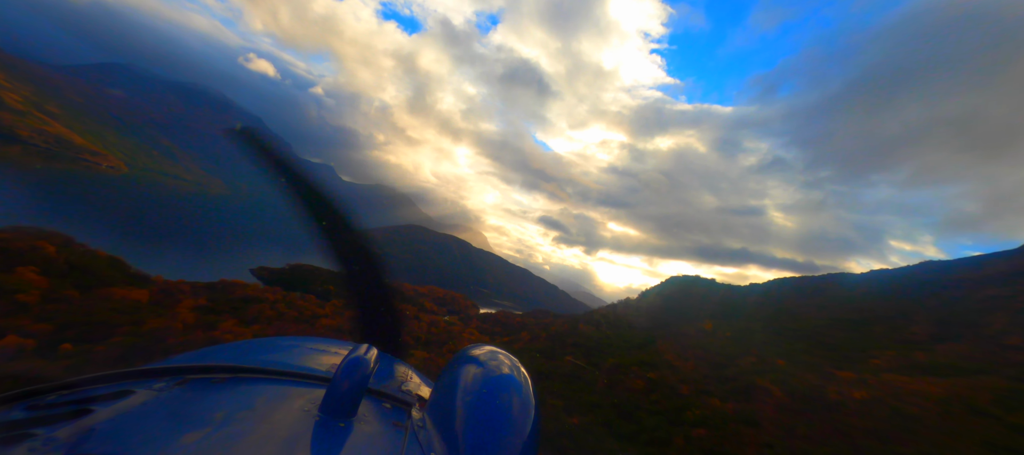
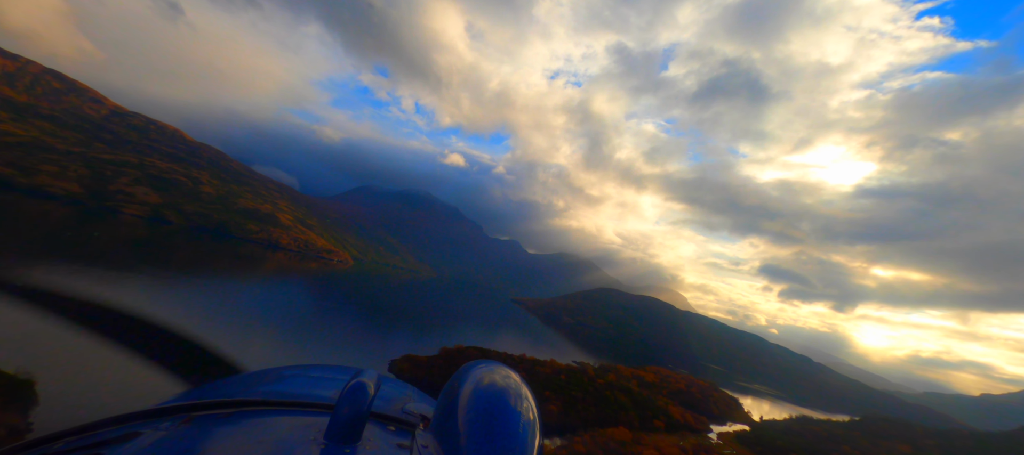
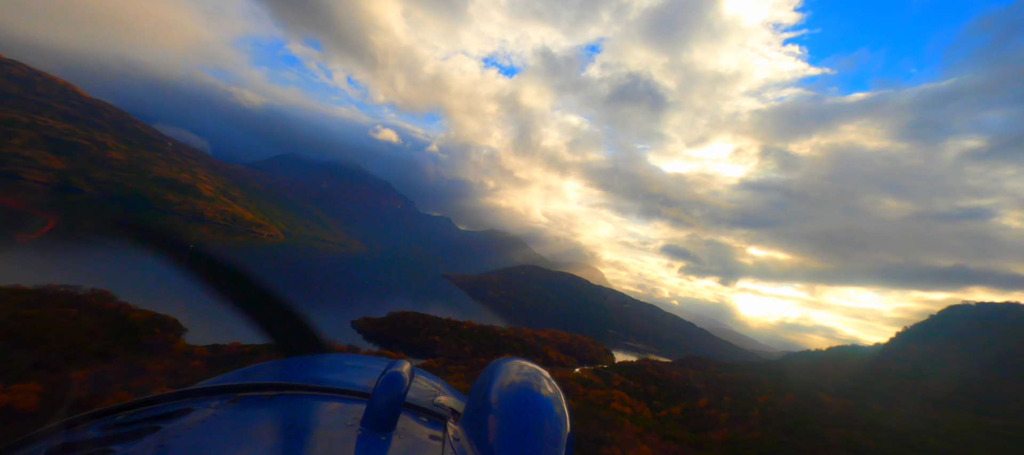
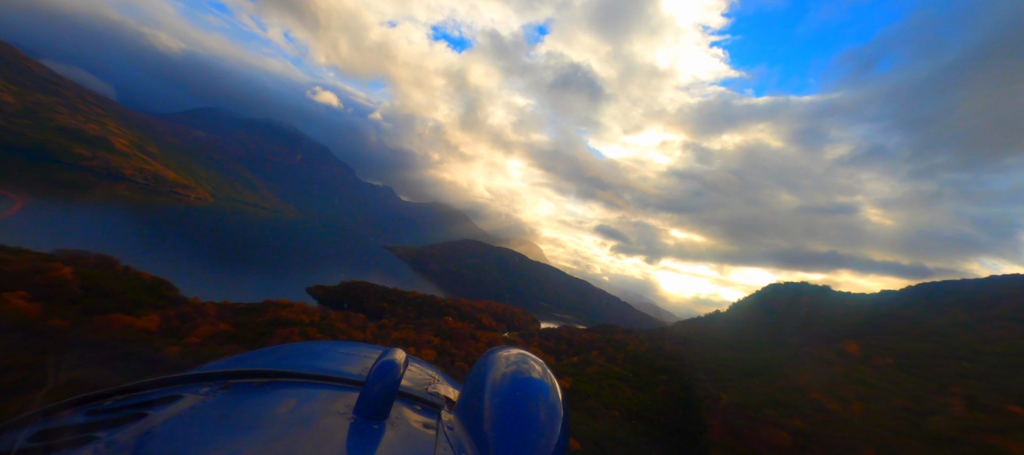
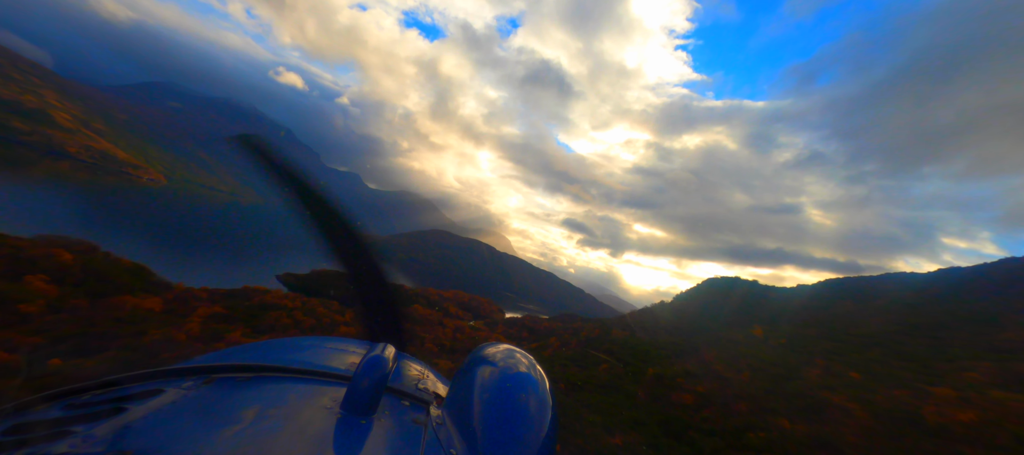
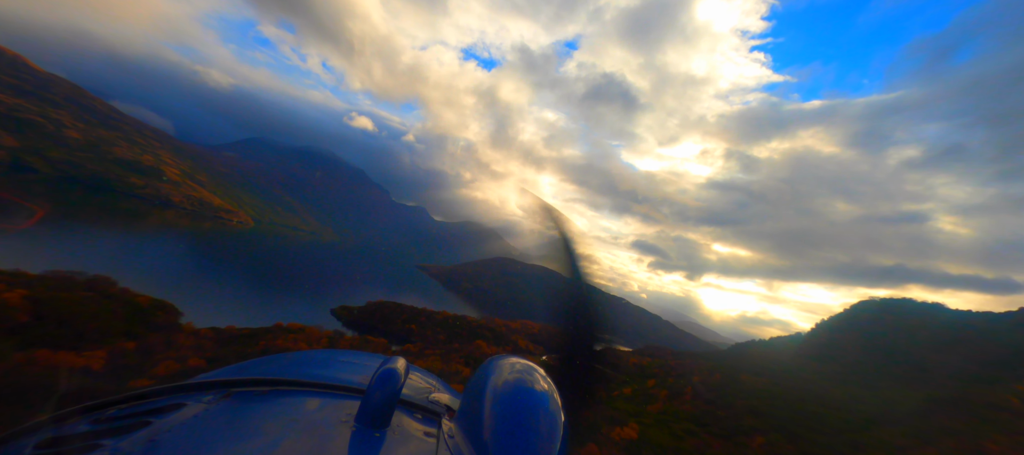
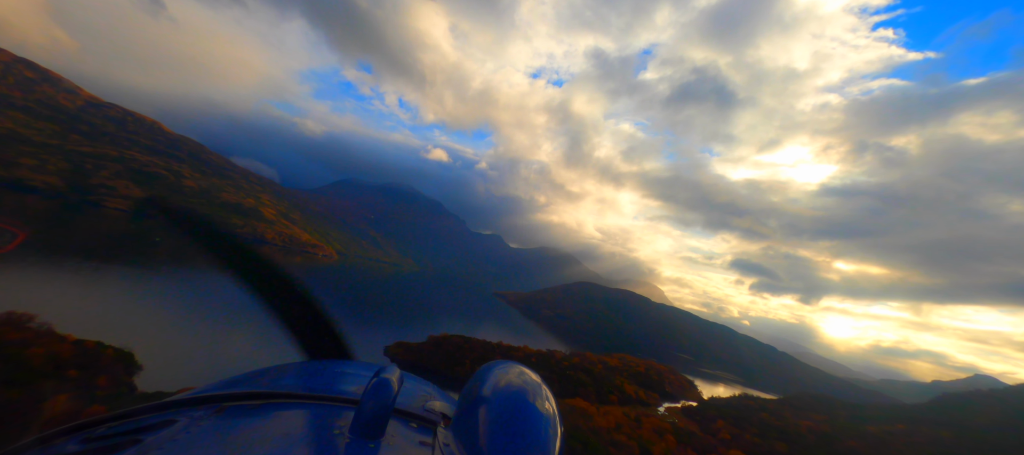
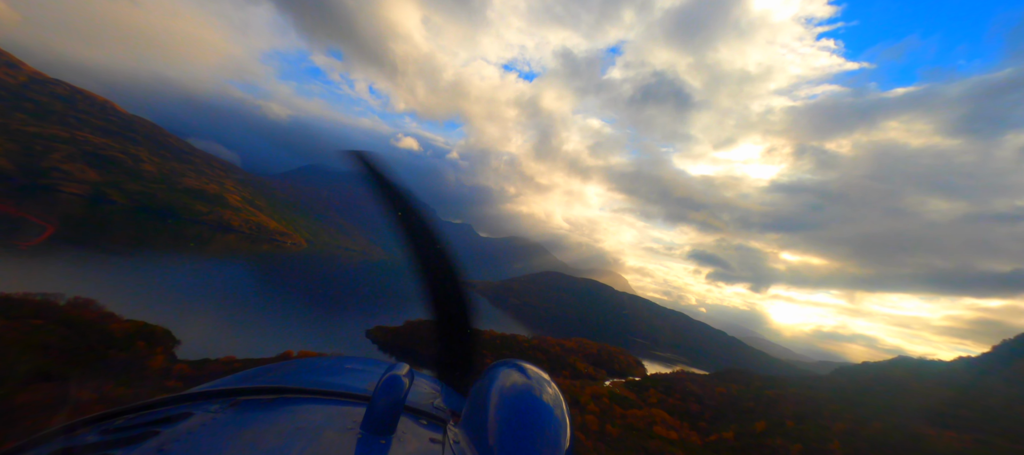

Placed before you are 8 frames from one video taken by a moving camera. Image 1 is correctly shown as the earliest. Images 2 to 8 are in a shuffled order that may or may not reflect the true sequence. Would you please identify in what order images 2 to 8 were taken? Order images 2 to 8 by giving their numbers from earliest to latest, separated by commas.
5, 4, 6, 3, 8, 7, 2
